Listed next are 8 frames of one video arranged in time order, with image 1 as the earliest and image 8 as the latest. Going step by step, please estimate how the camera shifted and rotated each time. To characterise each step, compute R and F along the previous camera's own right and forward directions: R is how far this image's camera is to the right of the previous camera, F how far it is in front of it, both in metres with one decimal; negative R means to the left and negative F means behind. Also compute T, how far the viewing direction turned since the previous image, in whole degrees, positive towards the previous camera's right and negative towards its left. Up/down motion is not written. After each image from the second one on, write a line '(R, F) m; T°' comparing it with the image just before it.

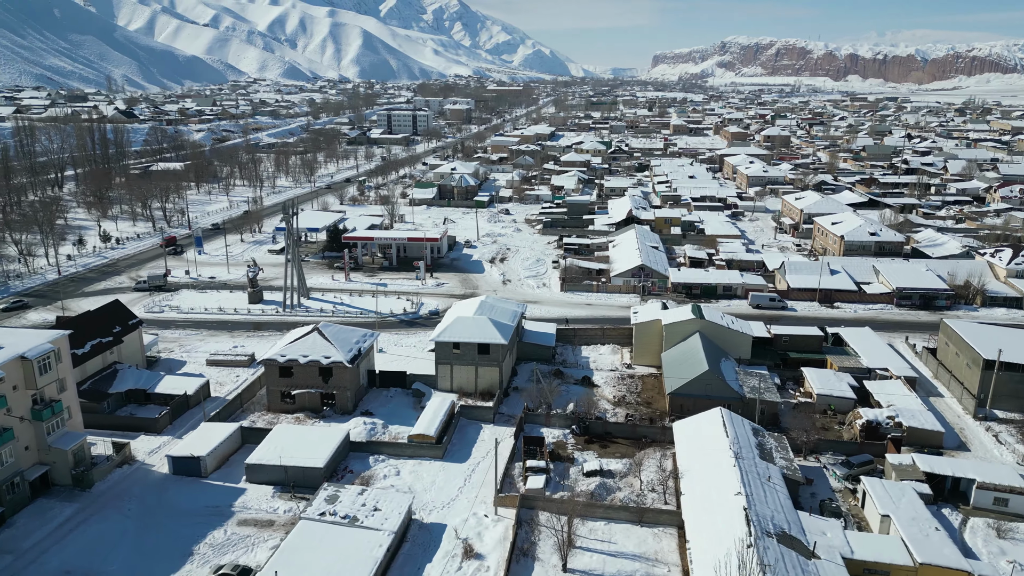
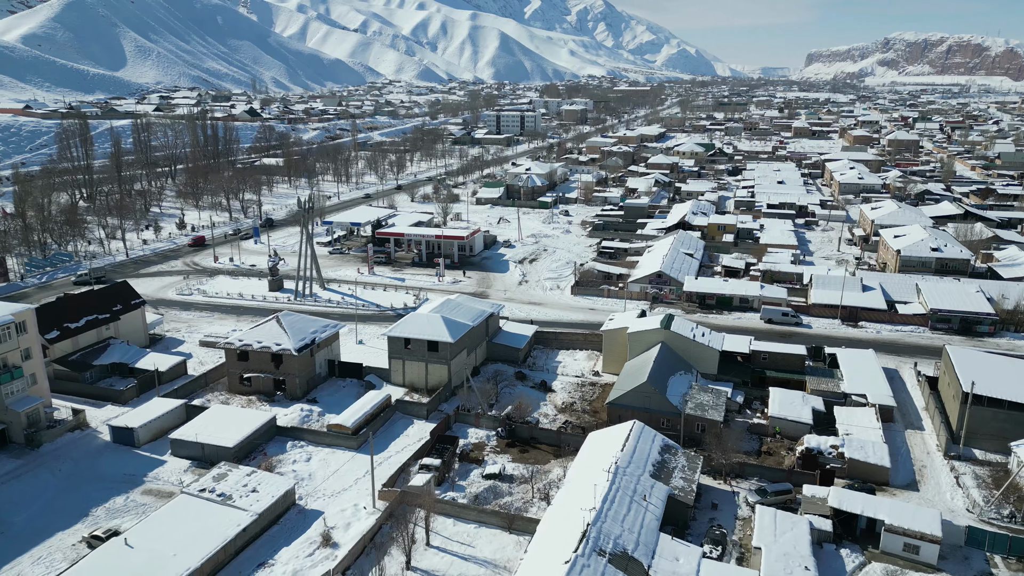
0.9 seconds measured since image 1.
(+5.3, +0.5) m; -10°
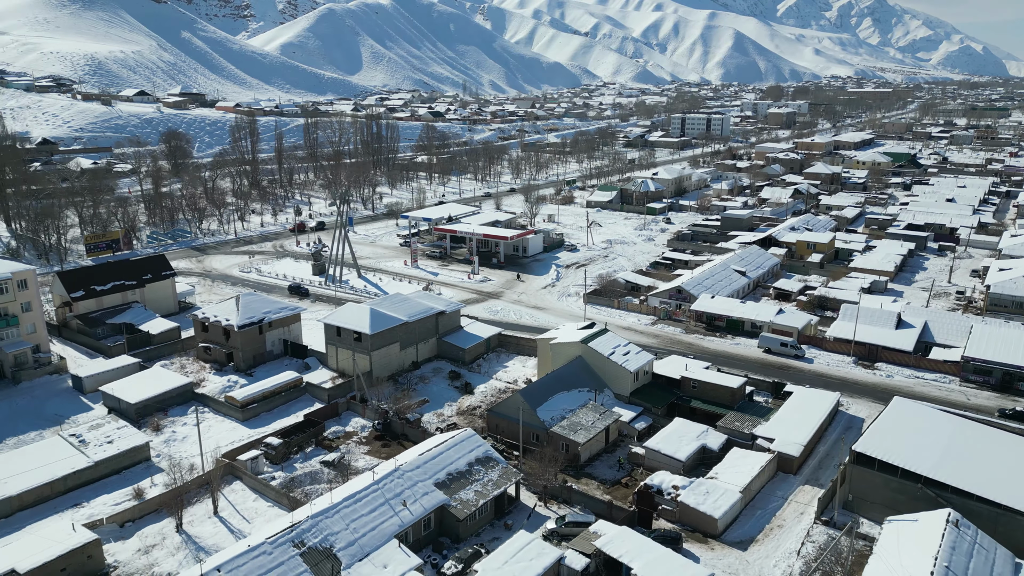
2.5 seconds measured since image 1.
(+8.9, +1.4) m; -17°
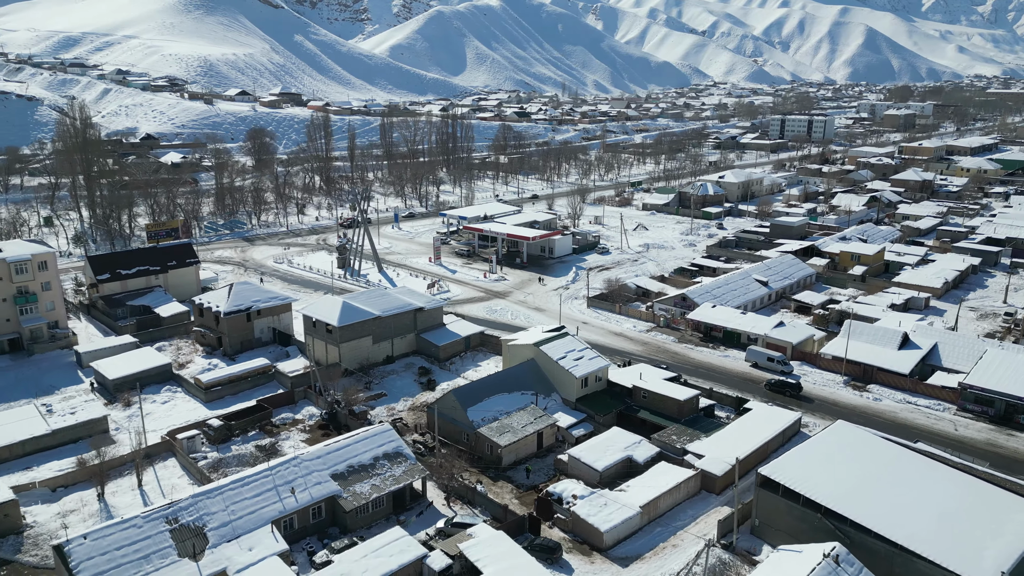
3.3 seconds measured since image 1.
(+4.5, +0.4) m; -8°
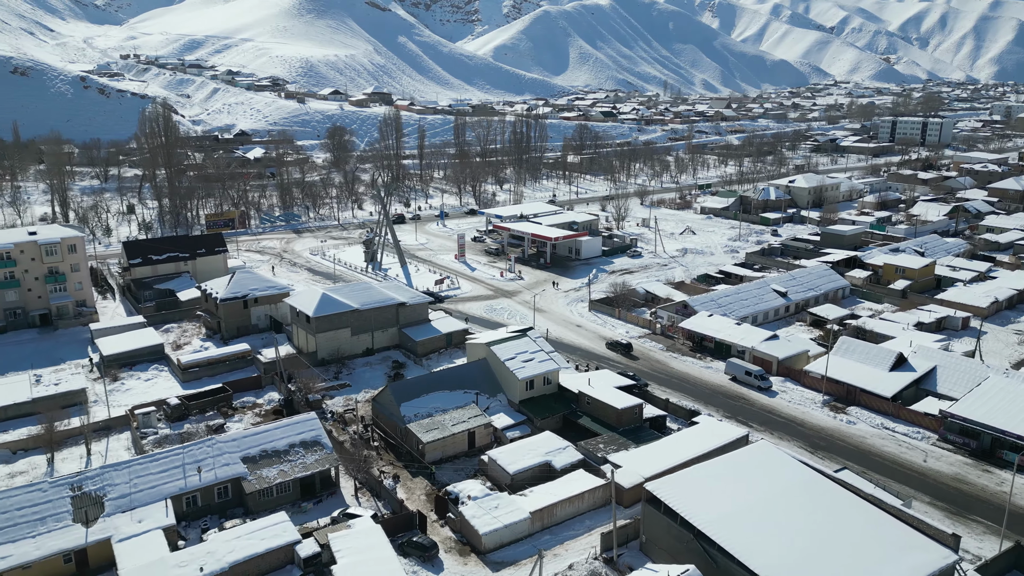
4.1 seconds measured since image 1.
(+4.5, +0.4) m; -8°
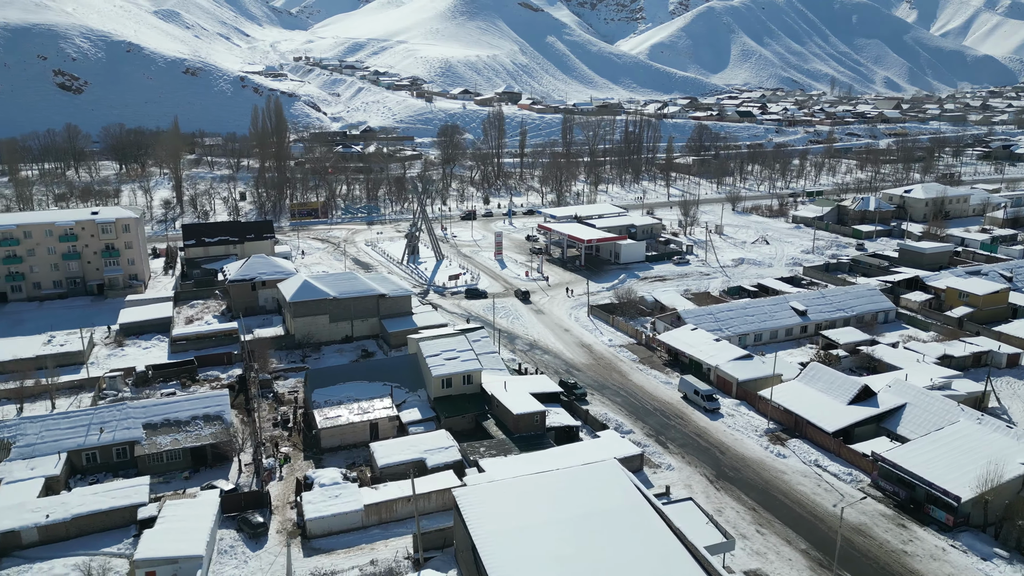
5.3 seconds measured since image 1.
(+6.7, +0.8) m; -13°
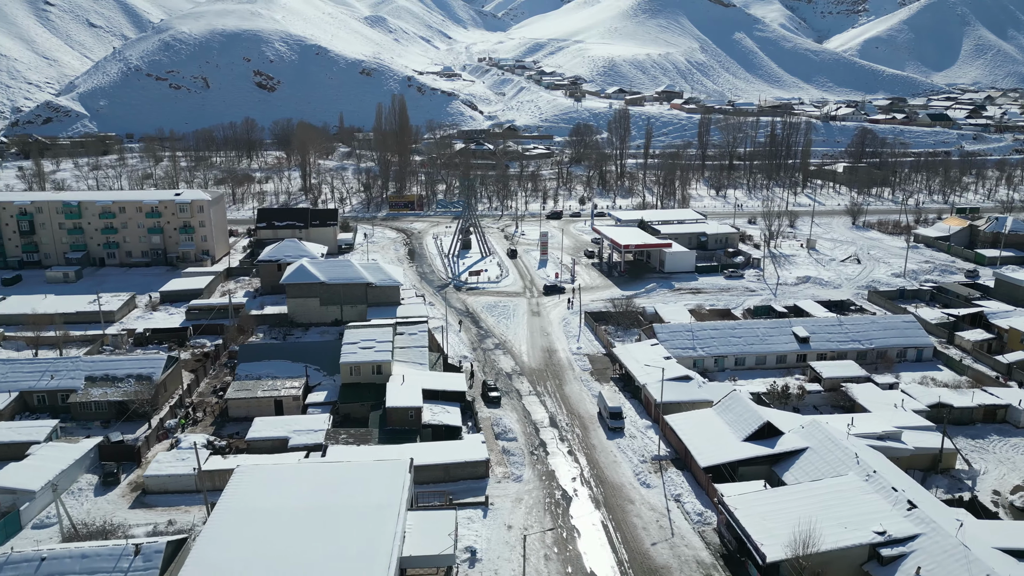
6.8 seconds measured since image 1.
(+8.2, +1.1) m; -15°
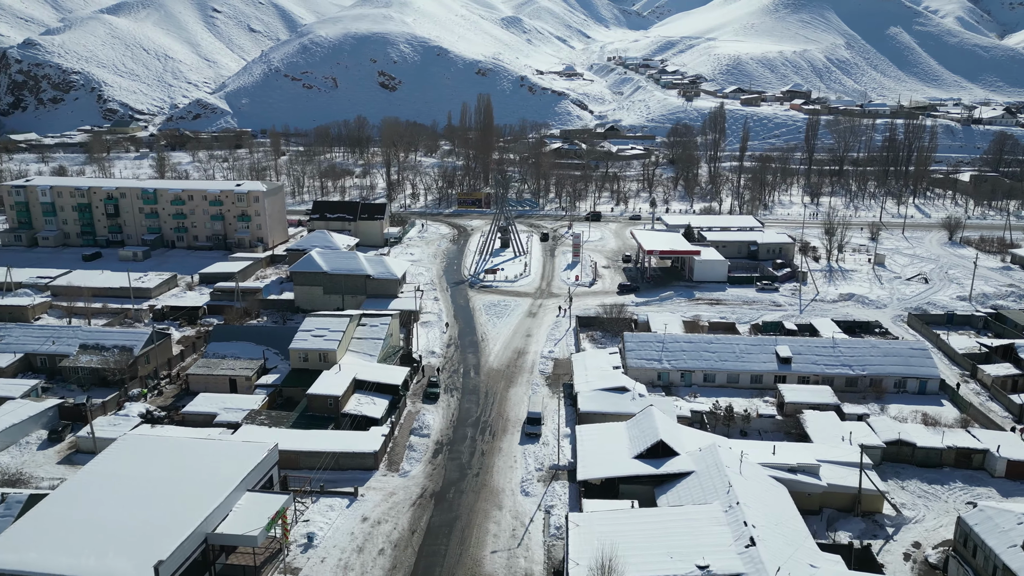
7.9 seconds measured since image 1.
(+6.0, +0.6) m; -11°
